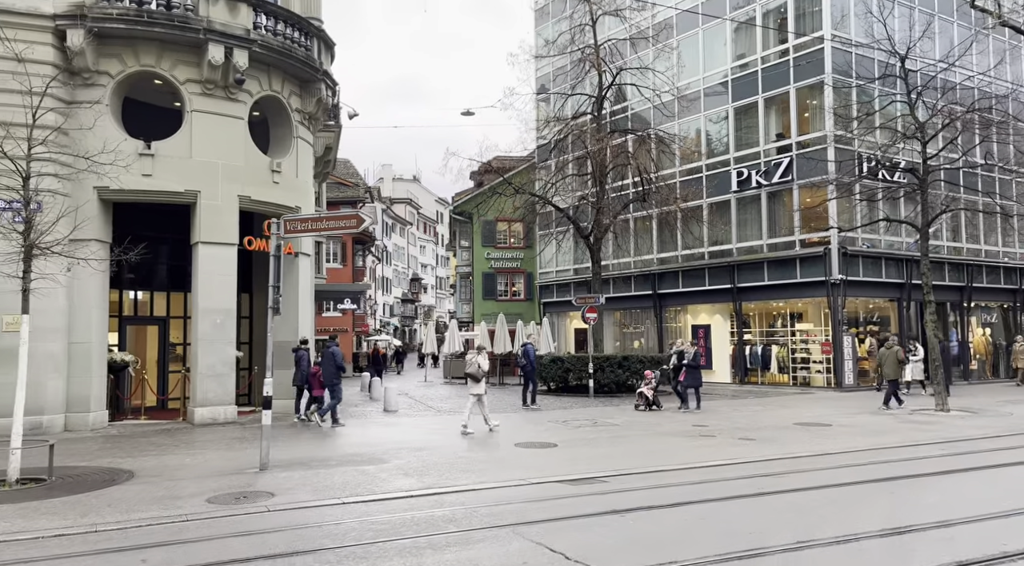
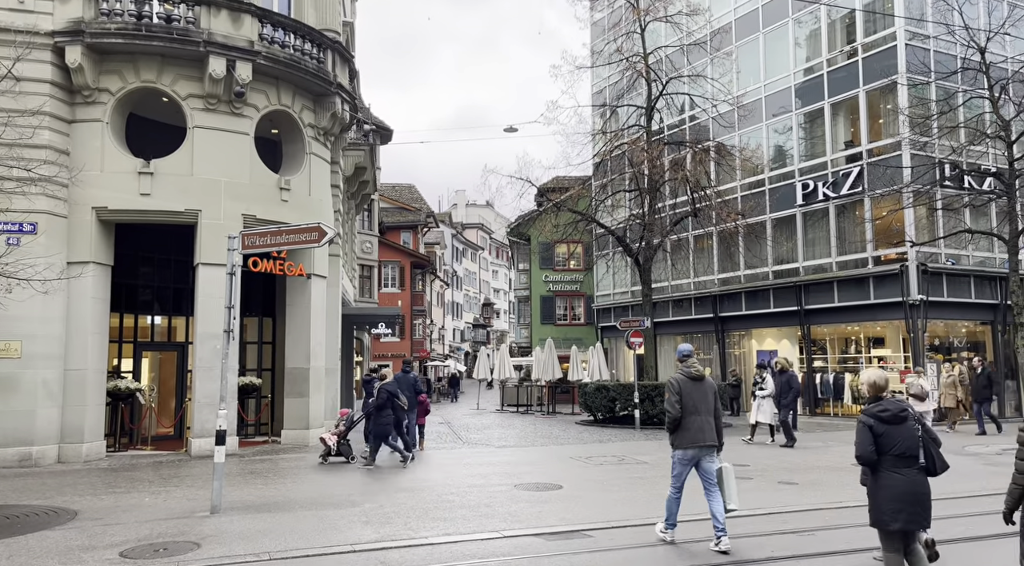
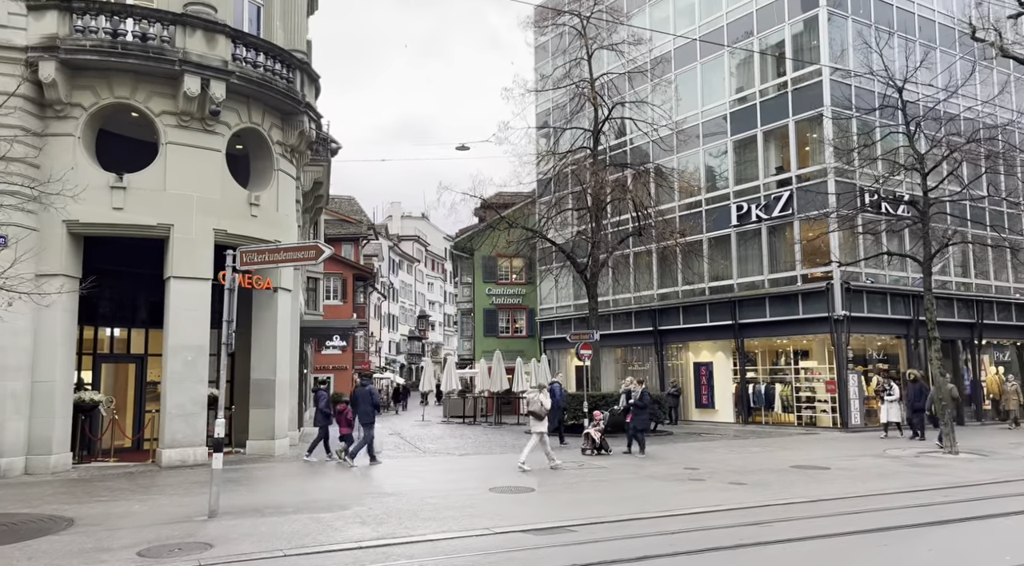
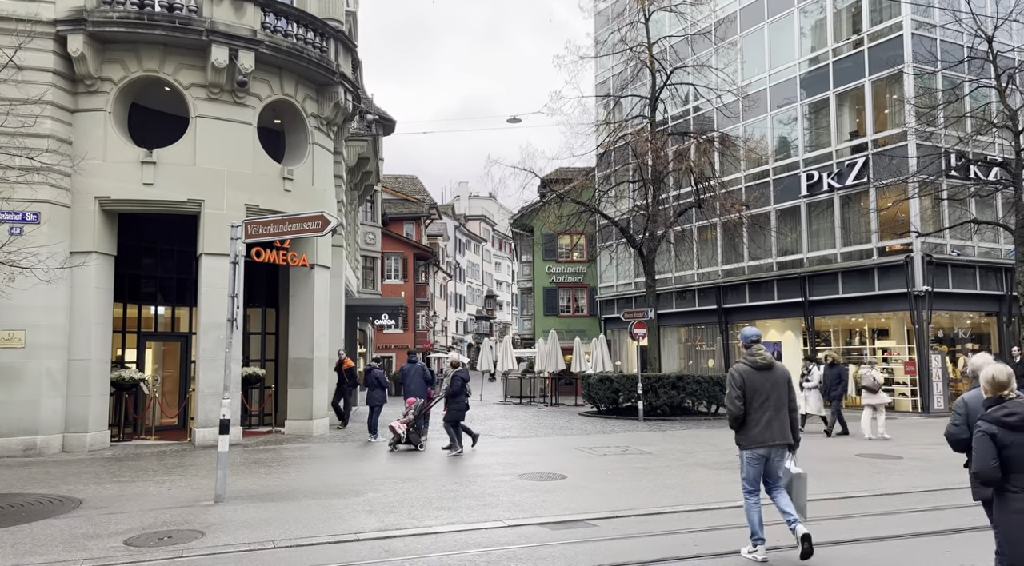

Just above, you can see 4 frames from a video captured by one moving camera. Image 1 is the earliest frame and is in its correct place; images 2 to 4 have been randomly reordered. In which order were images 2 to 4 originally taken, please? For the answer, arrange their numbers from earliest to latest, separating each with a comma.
3, 4, 2
